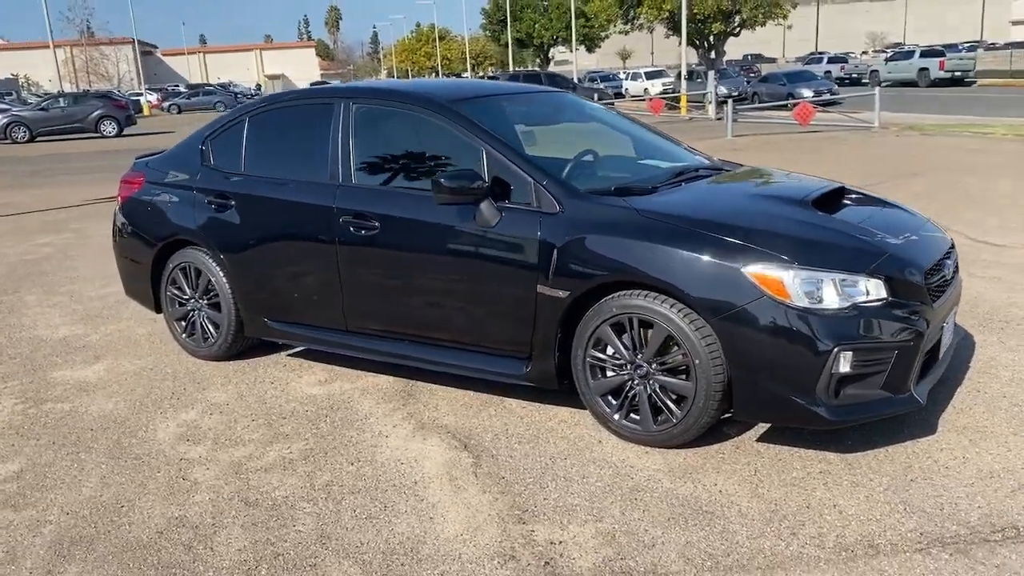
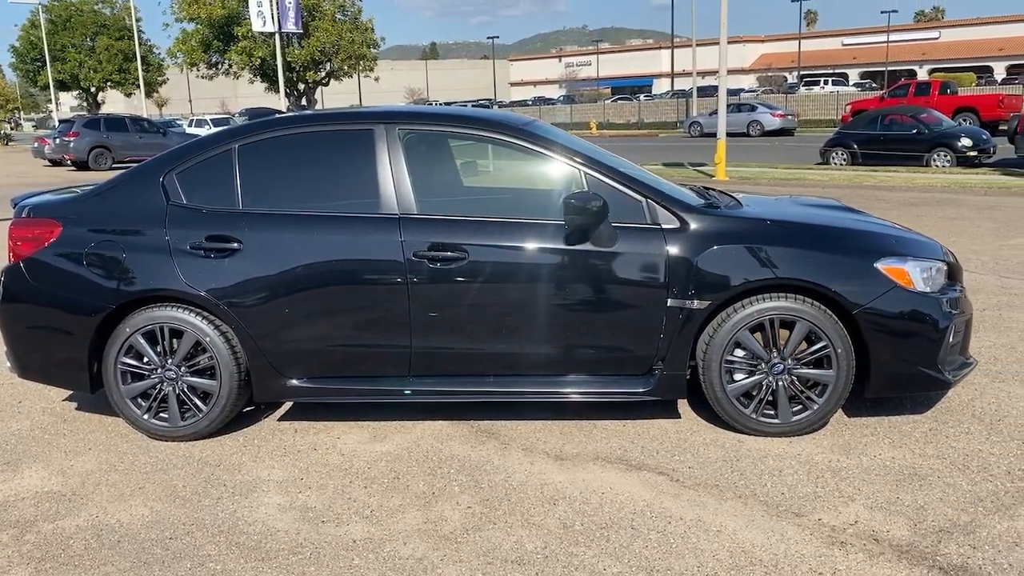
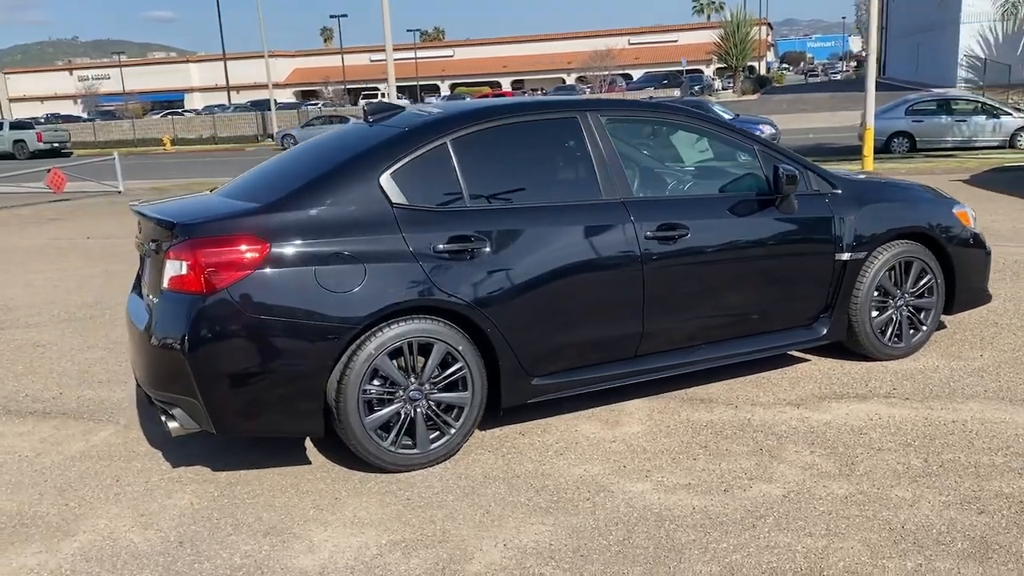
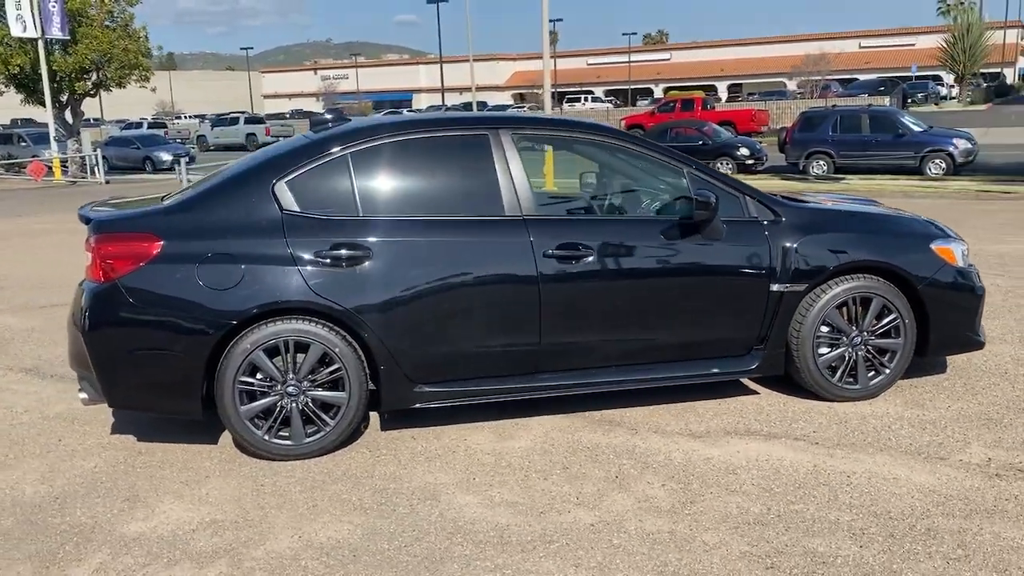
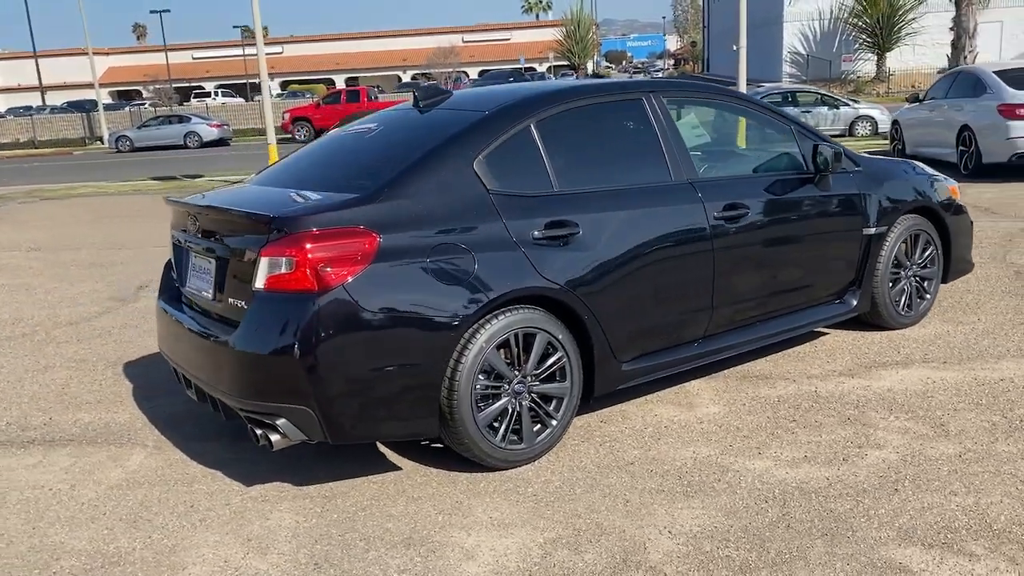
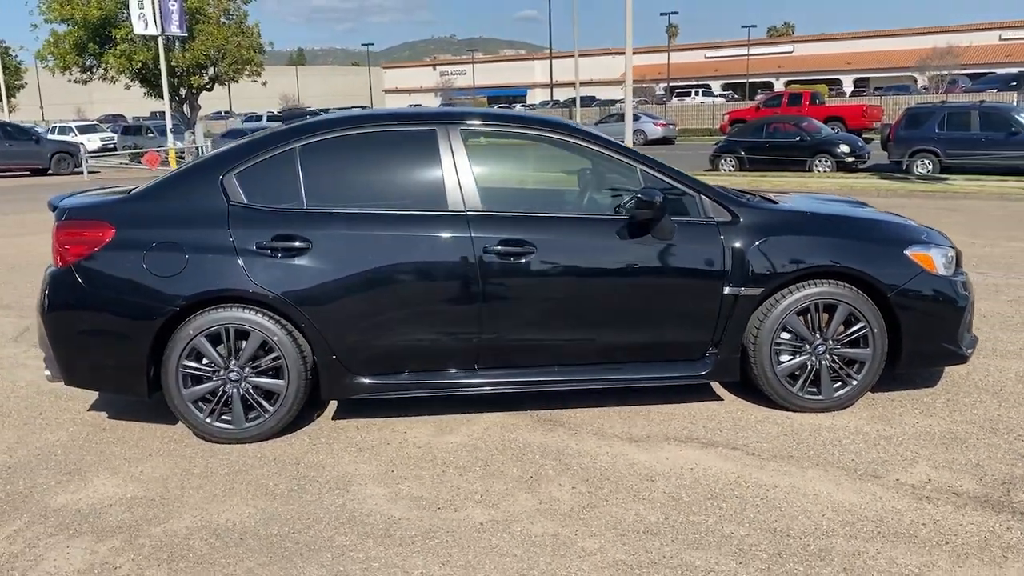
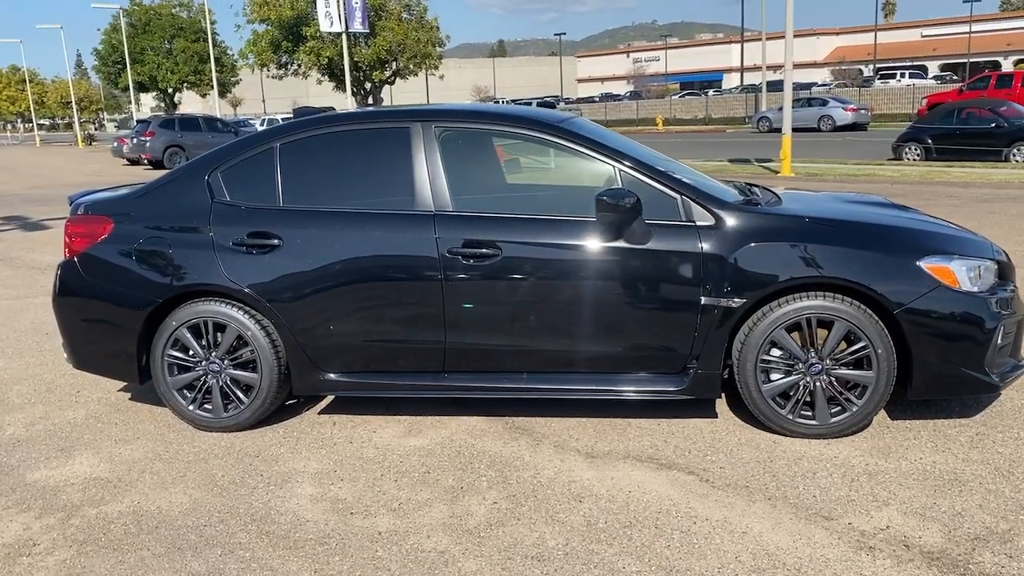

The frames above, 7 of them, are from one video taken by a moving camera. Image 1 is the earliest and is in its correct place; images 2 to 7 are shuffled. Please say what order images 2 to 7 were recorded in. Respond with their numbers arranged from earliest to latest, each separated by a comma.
7, 2, 6, 4, 3, 5
